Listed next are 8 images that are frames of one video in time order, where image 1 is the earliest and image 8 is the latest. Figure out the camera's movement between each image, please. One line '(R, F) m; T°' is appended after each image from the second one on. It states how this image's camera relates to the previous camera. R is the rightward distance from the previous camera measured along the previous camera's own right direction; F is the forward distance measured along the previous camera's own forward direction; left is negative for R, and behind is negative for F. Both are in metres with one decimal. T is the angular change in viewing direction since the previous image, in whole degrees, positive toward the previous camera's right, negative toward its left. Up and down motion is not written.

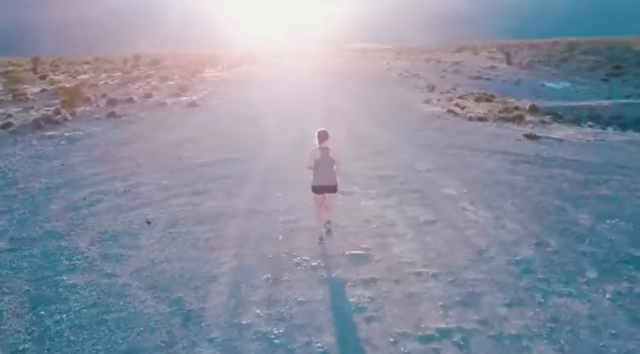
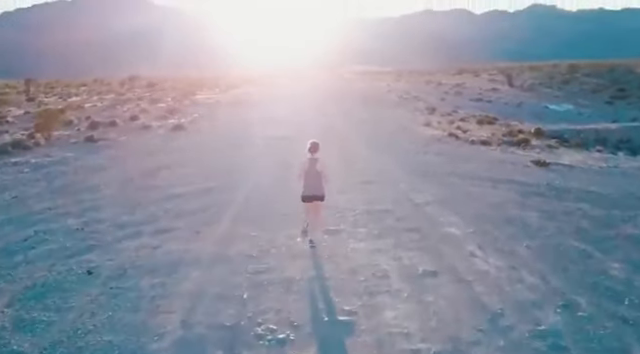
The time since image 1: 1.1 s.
(+0.4, +1.5) m; 0°
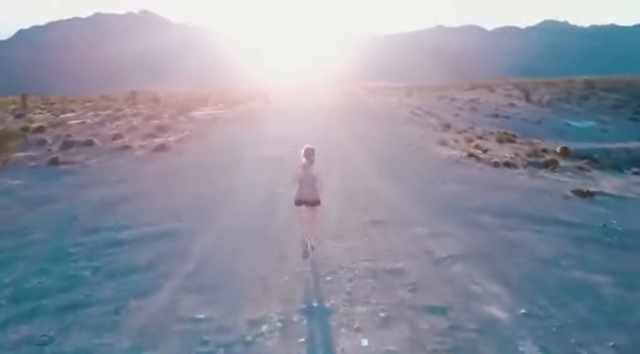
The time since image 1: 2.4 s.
(+0.5, +3.0) m; -1°
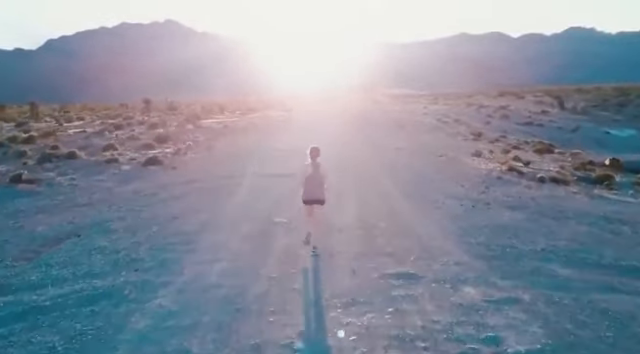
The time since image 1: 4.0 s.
(+0.3, +3.2) m; -3°
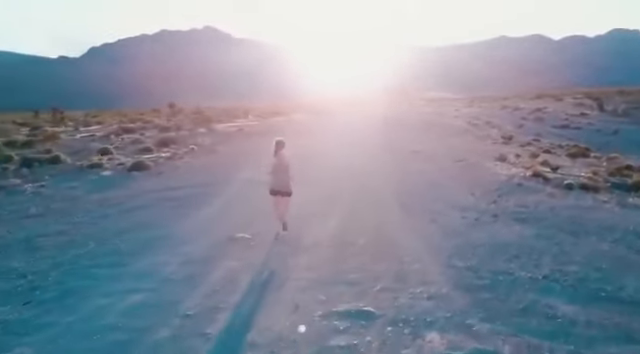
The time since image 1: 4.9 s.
(+1.4, +1.5) m; -4°
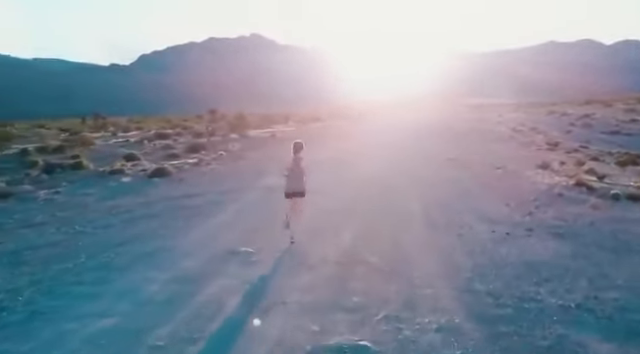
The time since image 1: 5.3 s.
(+0.6, +0.8) m; -5°
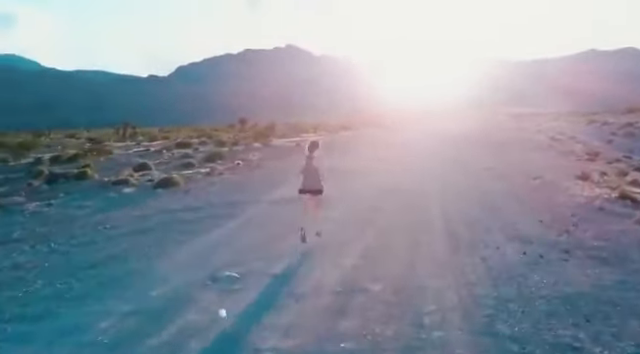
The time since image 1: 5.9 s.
(+0.6, +1.2) m; -4°
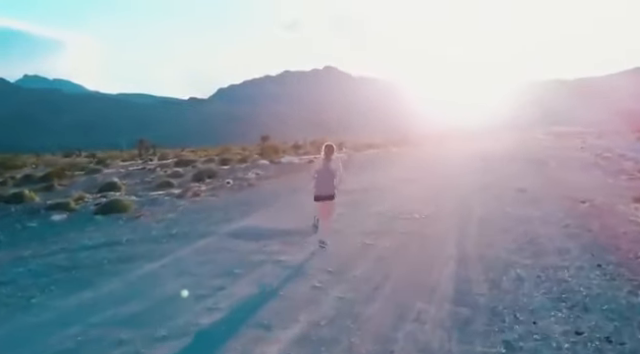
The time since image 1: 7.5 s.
(+1.5, +3.7) m; -4°
